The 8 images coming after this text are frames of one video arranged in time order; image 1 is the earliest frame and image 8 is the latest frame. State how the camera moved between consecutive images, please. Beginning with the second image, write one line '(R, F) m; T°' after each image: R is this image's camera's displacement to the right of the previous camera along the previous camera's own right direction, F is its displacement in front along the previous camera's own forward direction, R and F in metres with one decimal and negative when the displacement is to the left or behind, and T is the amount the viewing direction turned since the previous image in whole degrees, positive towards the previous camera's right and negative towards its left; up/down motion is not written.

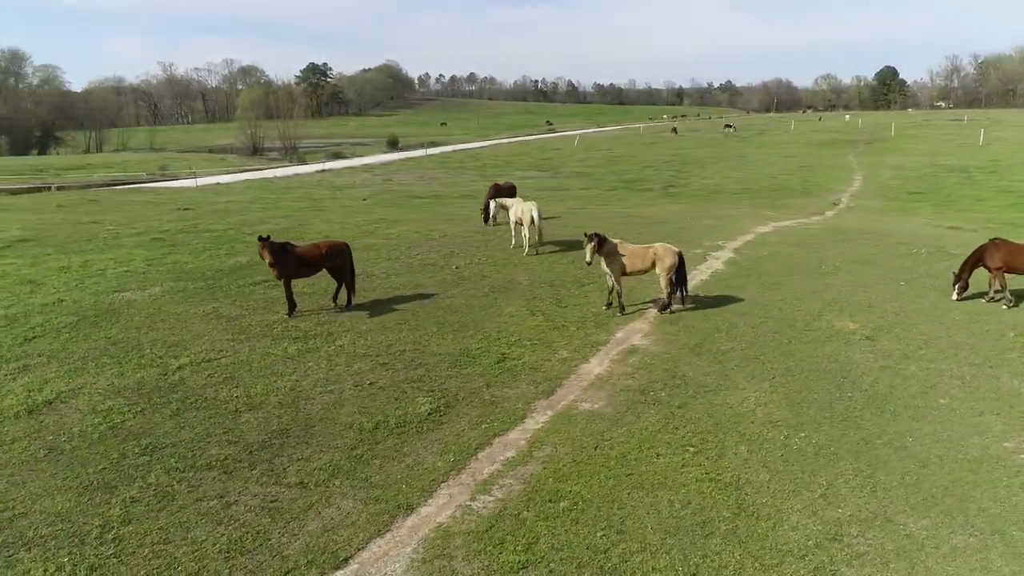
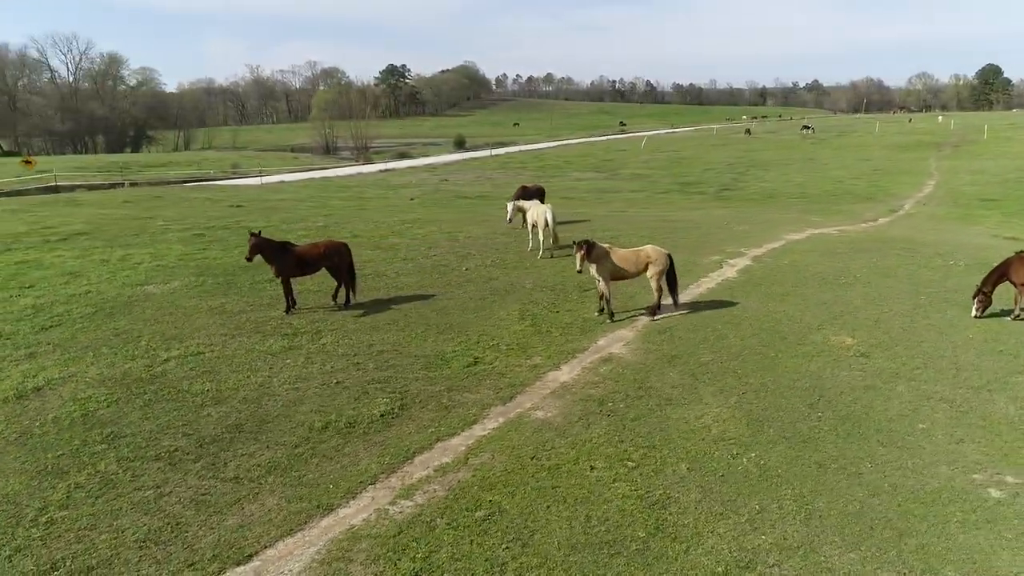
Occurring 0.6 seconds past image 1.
(+1.4, +0.1) m; -6°
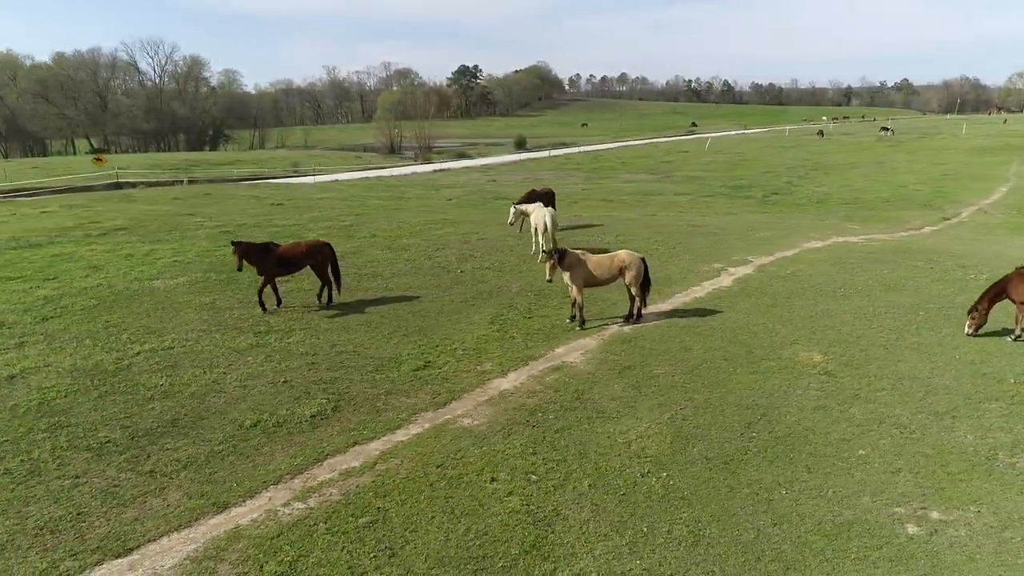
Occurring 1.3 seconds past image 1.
(+1.6, +0.2) m; -6°
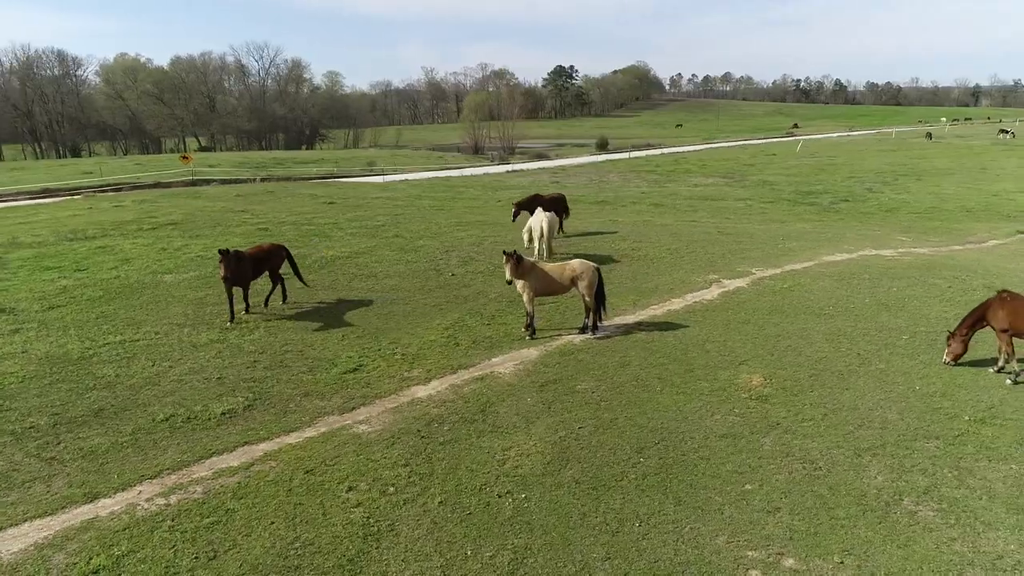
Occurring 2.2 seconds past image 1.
(+2.2, +0.3) m; -8°
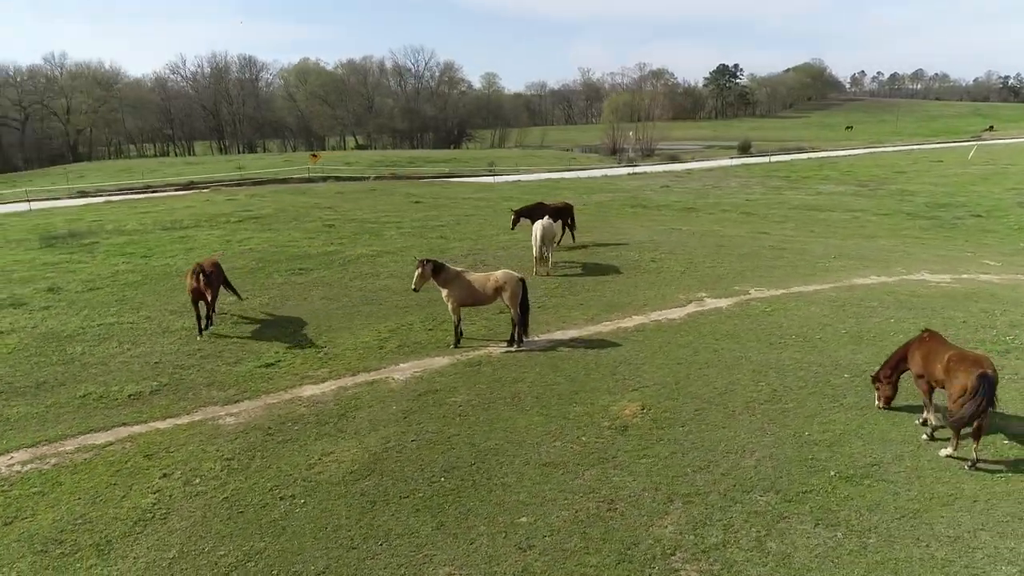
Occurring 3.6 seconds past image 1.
(+3.4, +0.4) m; -12°
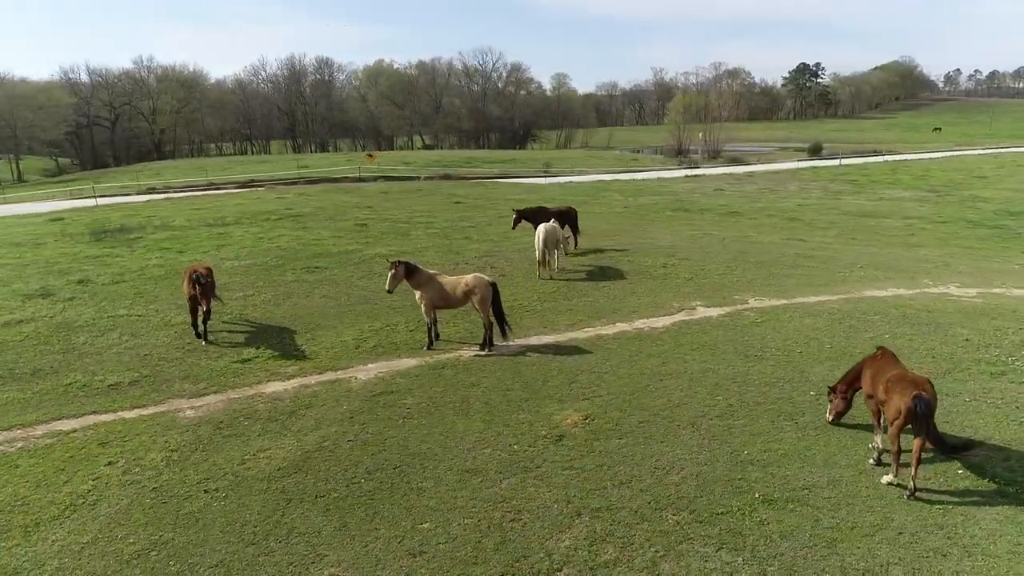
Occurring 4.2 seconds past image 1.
(+1.5, +0.1) m; -6°
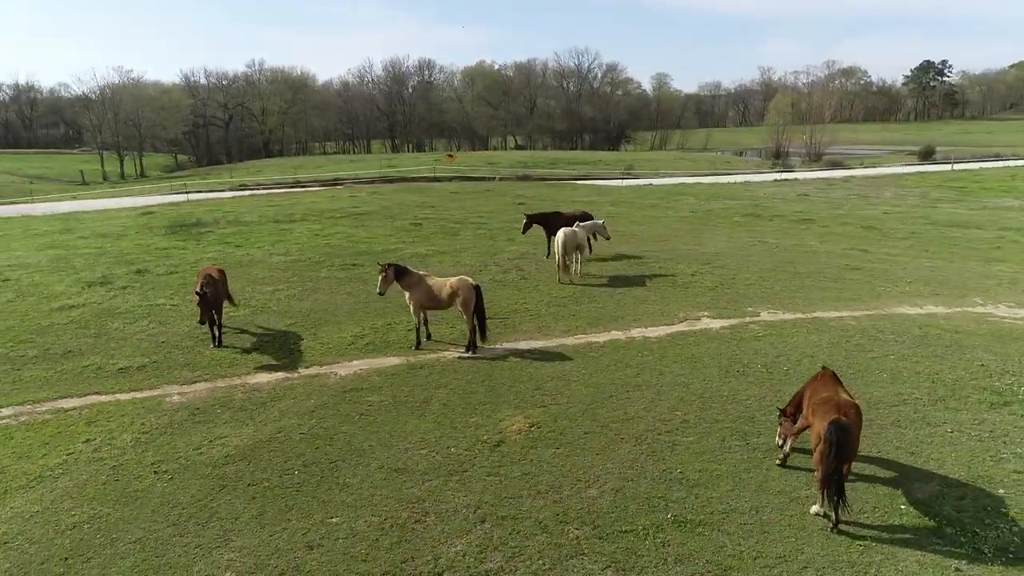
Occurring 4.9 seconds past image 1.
(+1.7, +0.1) m; -8°
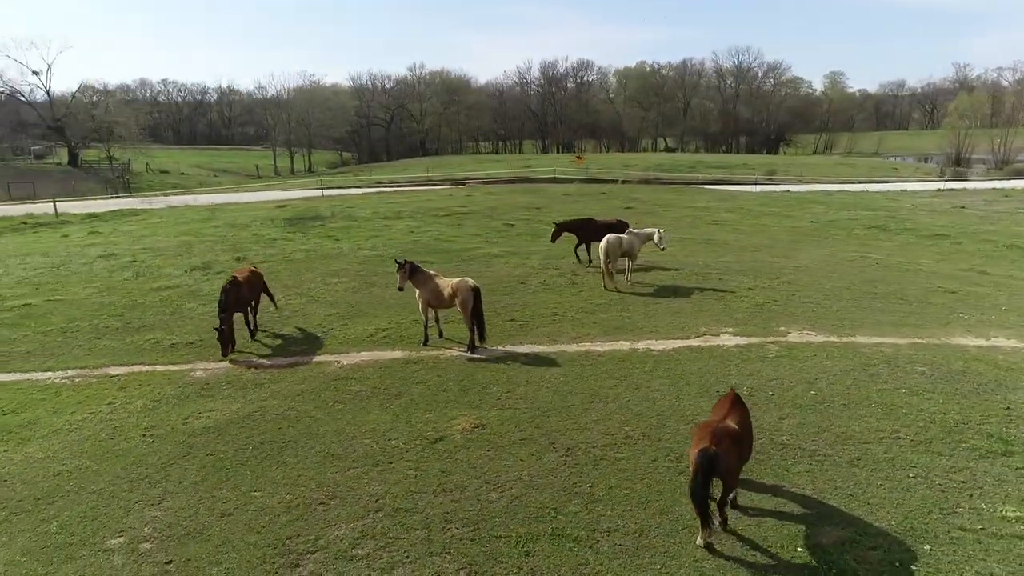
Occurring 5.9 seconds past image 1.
(+2.4, +0.1) m; -12°
